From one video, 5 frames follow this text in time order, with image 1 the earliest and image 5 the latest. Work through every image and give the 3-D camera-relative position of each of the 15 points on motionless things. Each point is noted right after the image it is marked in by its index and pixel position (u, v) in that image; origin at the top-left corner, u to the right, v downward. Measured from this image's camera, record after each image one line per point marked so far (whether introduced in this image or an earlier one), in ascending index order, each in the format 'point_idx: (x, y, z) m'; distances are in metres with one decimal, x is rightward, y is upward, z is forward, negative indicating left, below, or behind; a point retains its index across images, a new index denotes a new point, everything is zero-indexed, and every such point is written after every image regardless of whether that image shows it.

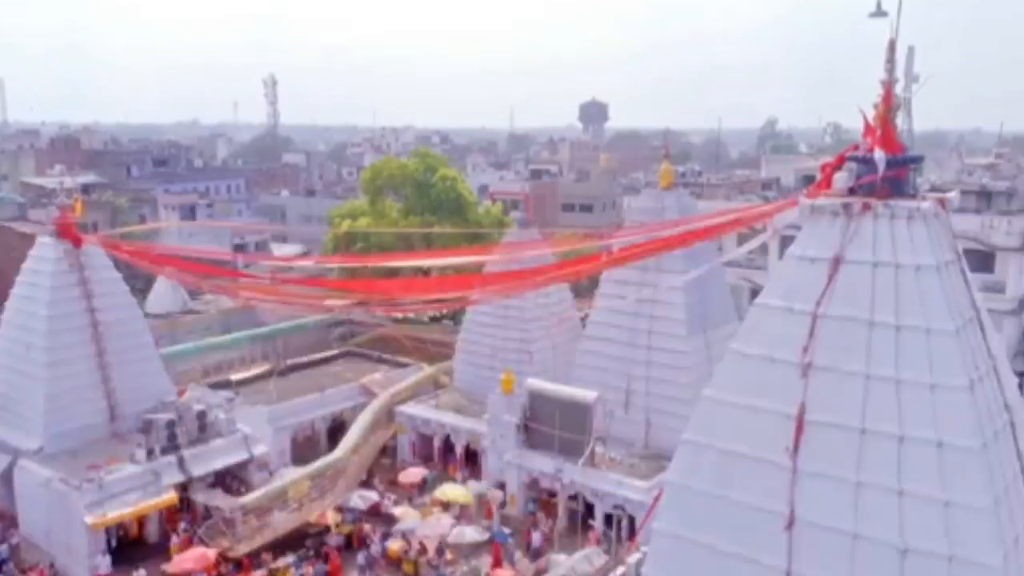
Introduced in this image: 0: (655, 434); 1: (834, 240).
0: (+2.1, -2.1, +13.9) m
1: (+2.1, +0.3, +6.2) m
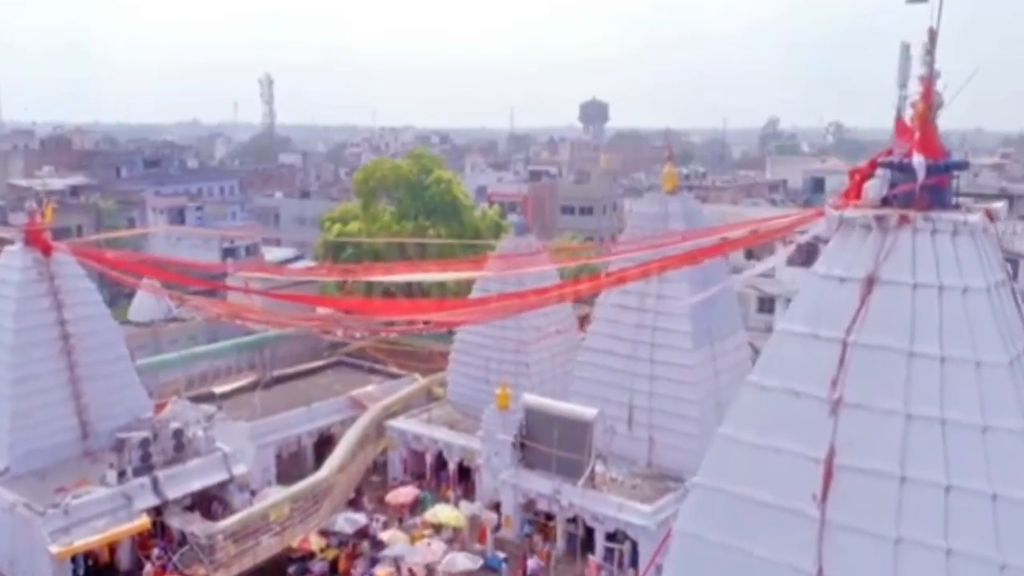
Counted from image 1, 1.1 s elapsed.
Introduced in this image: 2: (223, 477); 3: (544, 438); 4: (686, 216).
0: (+2.0, -2.2, +13.1) m
1: (+2.0, +0.2, +5.4) m
2: (-3.9, -2.5, +12.8) m
3: (+0.4, -2.0, +12.8) m
4: (+2.5, +1.0, +13.6) m
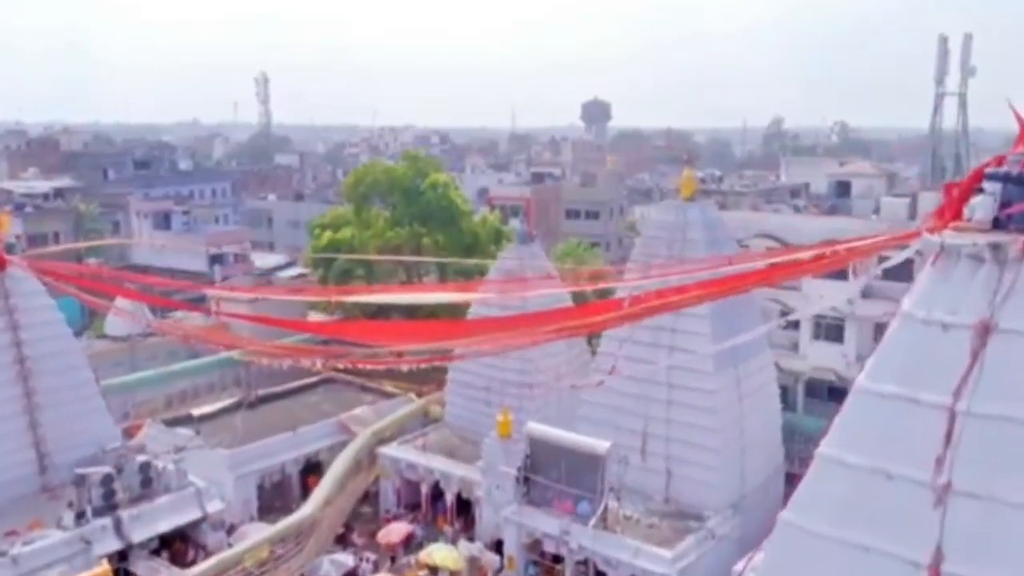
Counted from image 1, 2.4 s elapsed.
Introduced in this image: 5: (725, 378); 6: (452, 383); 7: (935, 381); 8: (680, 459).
0: (+2.0, -2.5, +11.9) m
1: (+2.0, 0.0, +4.2) m
2: (-3.8, -2.7, +11.6) m
3: (+0.5, -2.2, +11.6) m
4: (+2.5, +0.8, +12.3) m
5: (+2.6, -1.1, +11.8) m
6: (-0.9, -1.4, +14.2) m
7: (+1.8, -0.4, +4.2) m
8: (+2.1, -2.1, +11.9) m
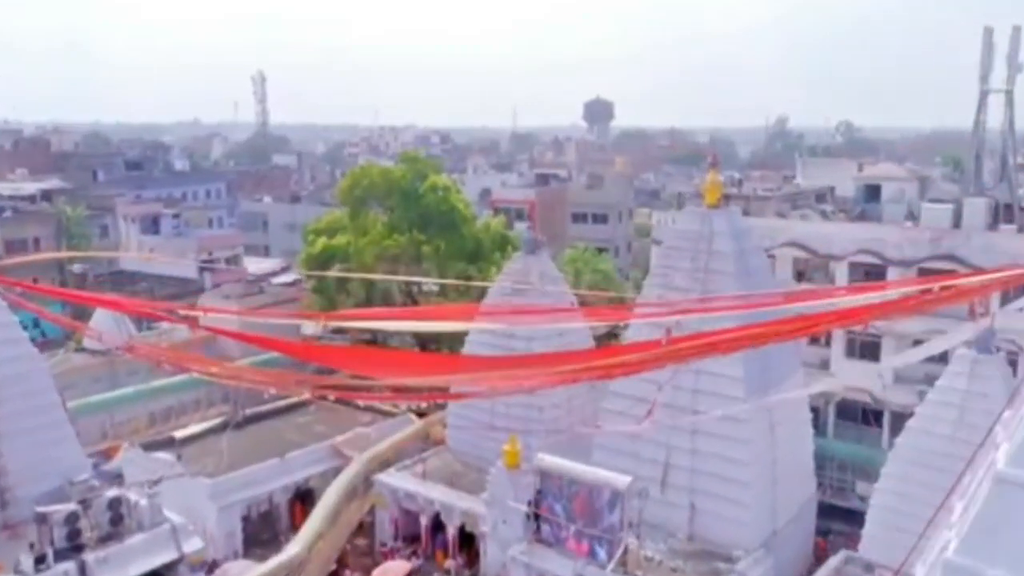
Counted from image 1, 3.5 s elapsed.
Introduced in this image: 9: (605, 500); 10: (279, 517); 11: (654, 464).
0: (+2.1, -2.6, +10.8) m
1: (+2.1, -0.2, +3.0) m
2: (-3.7, -2.9, +10.5) m
3: (+0.6, -2.4, +10.5) m
4: (+2.6, +0.6, +11.2) m
5: (+2.7, -1.3, +10.6) m
6: (-0.8, -1.6, +13.1) m
7: (+1.9, -0.6, +3.0) m
8: (+2.2, -2.3, +10.7) m
9: (+1.0, -2.2, +10.1) m
10: (-3.2, -3.1, +13.0) m
11: (+1.7, -2.0, +11.1) m
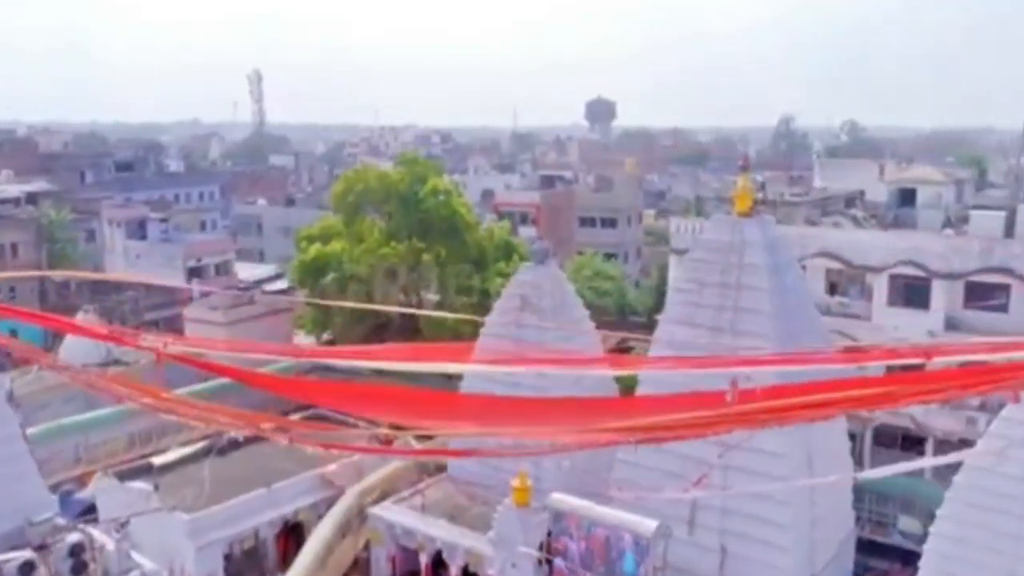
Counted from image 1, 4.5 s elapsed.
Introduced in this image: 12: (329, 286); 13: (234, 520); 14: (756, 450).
0: (+2.2, -2.8, +9.6) m
1: (+2.2, -0.4, +1.9) m
2: (-3.6, -3.1, +9.4) m
3: (+0.7, -2.6, +9.4) m
4: (+2.7, +0.4, +10.1) m
5: (+2.8, -1.5, +9.5) m
6: (-0.7, -1.8, +12.0) m
7: (+2.0, -0.8, +1.9) m
8: (+2.3, -2.5, +9.6) m
9: (+1.1, -2.4, +9.0) m
10: (-3.1, -3.3, +11.9) m
11: (+1.8, -2.2, +10.0) m
12: (-3.7, +0.1, +19.5) m
13: (-3.3, -2.8, +11.5) m
14: (+2.4, -1.6, +9.6) m
